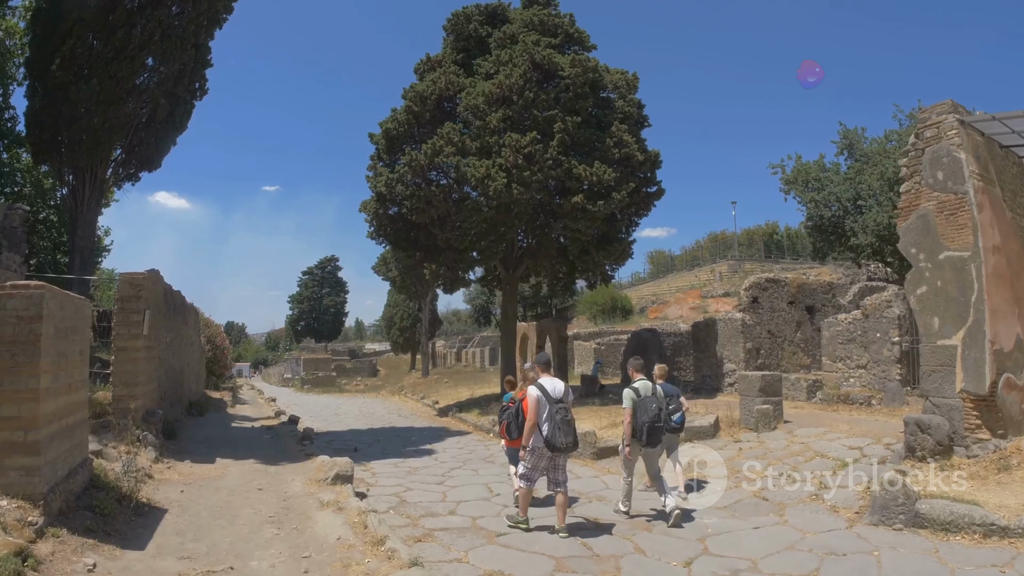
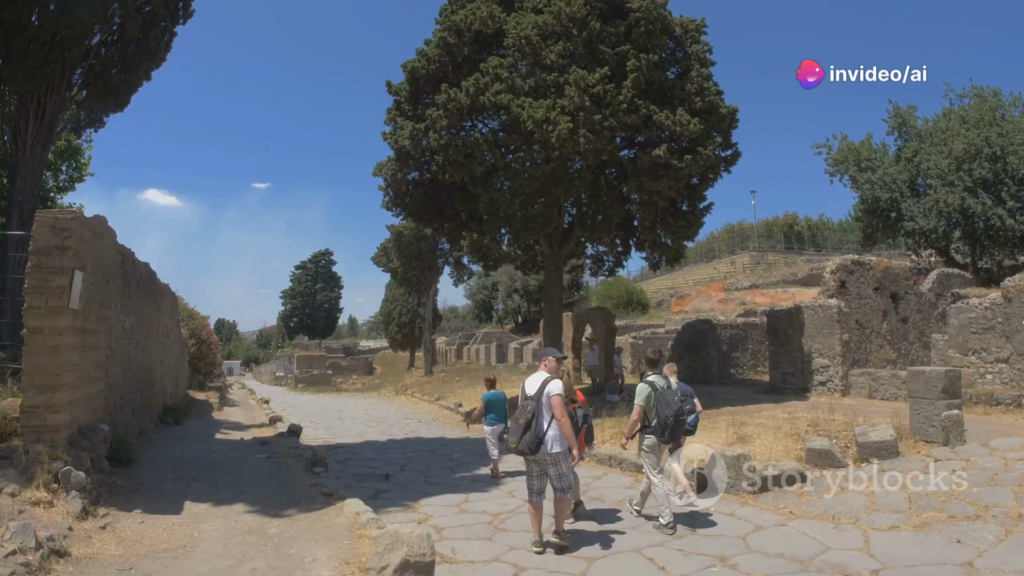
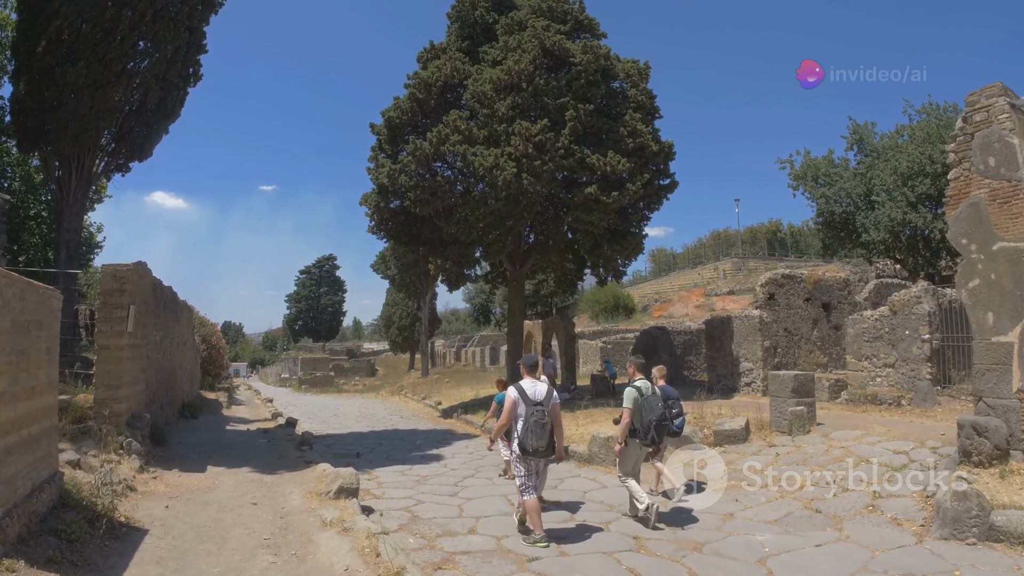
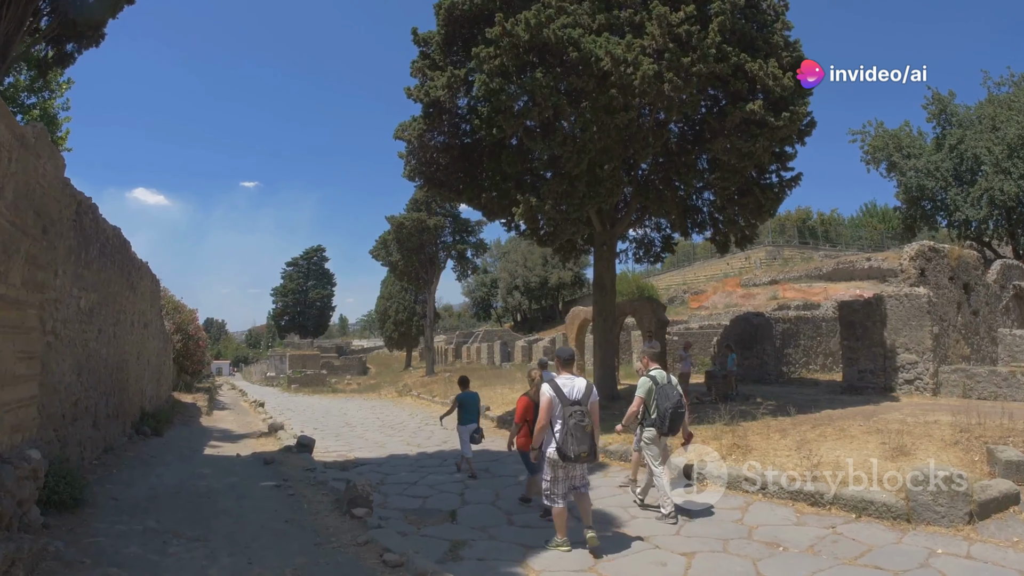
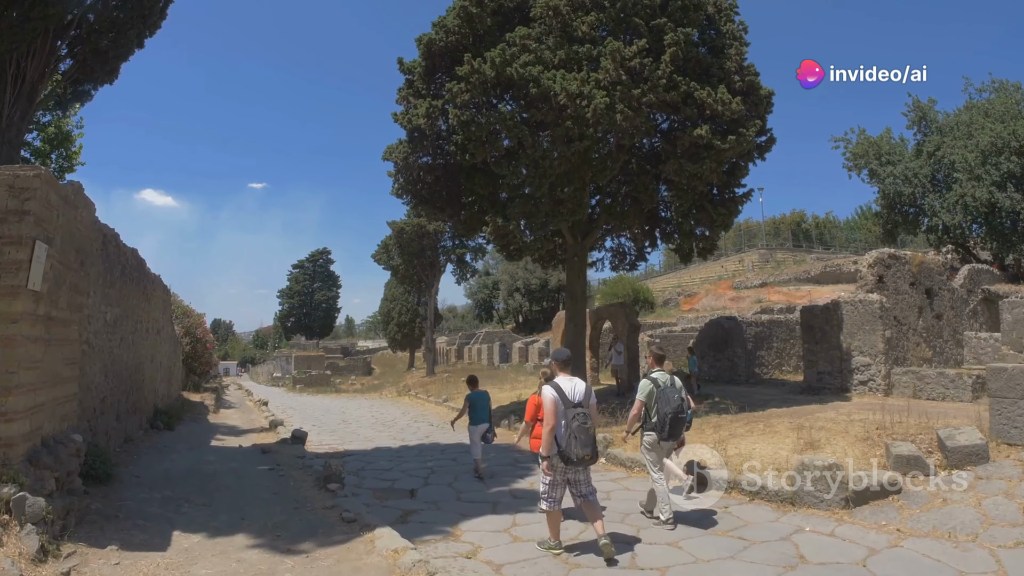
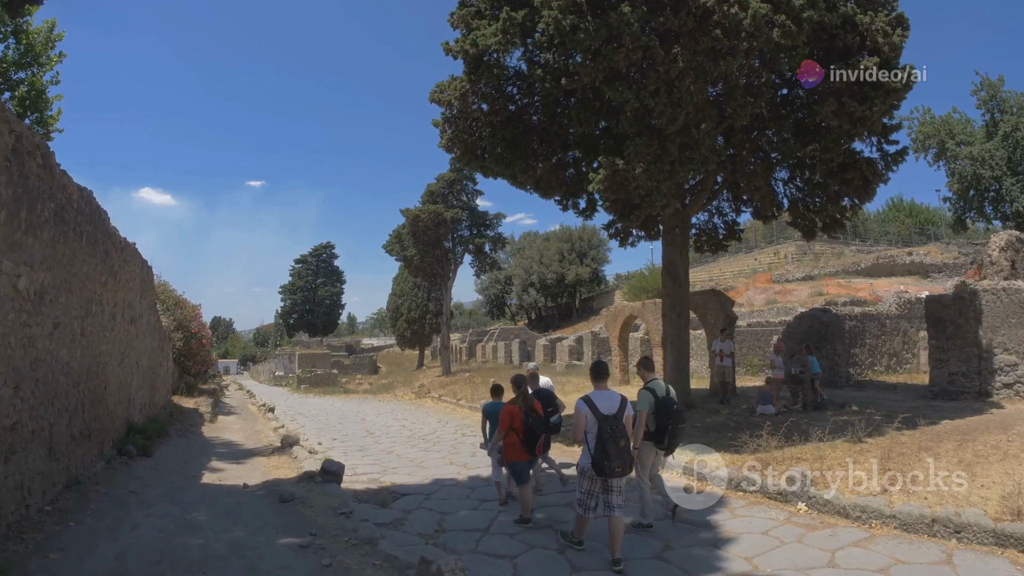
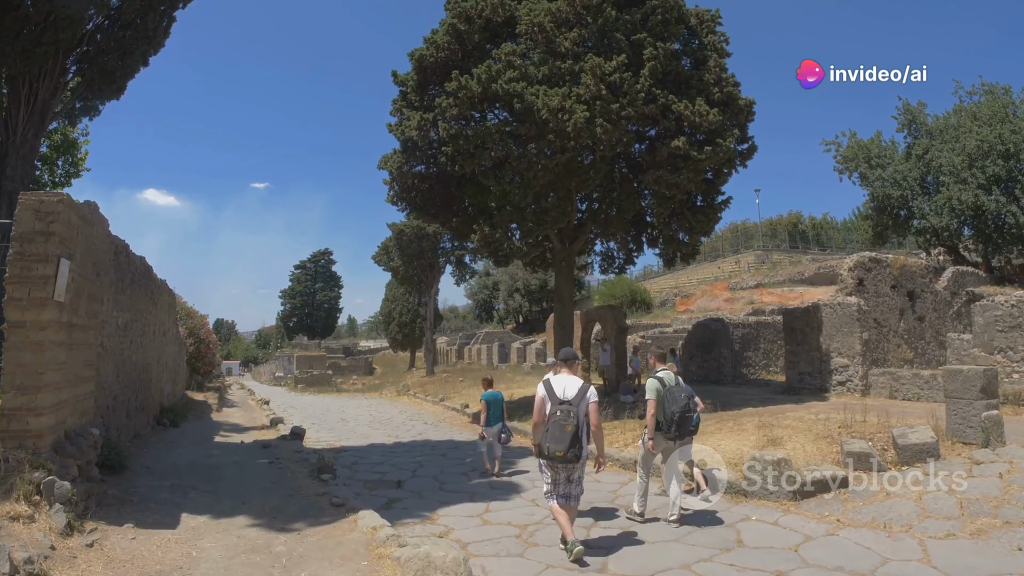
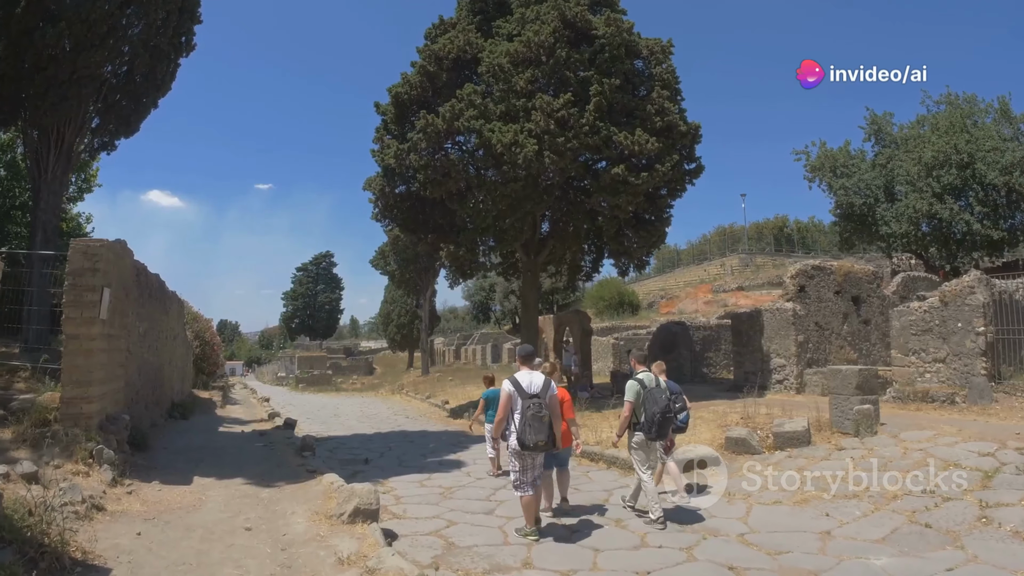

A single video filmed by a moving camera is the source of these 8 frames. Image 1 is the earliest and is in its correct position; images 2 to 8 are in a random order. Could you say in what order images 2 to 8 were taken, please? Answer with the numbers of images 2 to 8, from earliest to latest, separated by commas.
3, 8, 2, 7, 5, 4, 6
